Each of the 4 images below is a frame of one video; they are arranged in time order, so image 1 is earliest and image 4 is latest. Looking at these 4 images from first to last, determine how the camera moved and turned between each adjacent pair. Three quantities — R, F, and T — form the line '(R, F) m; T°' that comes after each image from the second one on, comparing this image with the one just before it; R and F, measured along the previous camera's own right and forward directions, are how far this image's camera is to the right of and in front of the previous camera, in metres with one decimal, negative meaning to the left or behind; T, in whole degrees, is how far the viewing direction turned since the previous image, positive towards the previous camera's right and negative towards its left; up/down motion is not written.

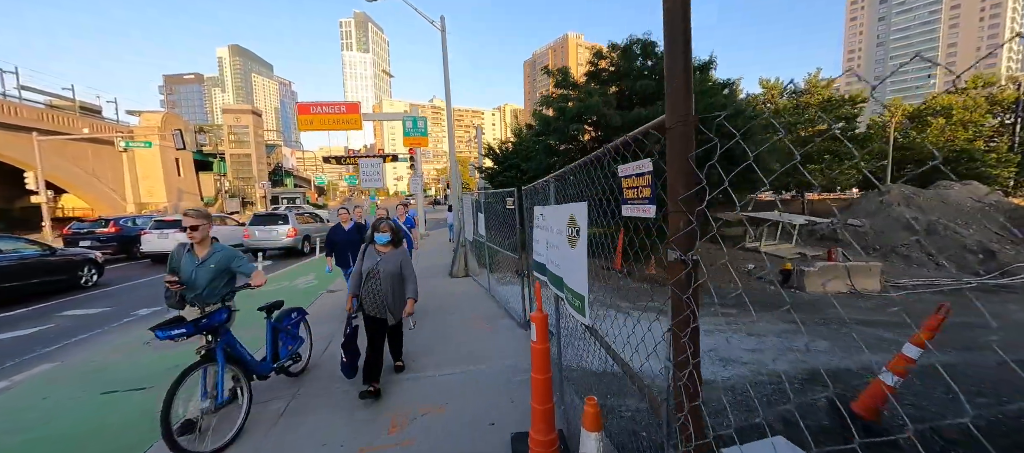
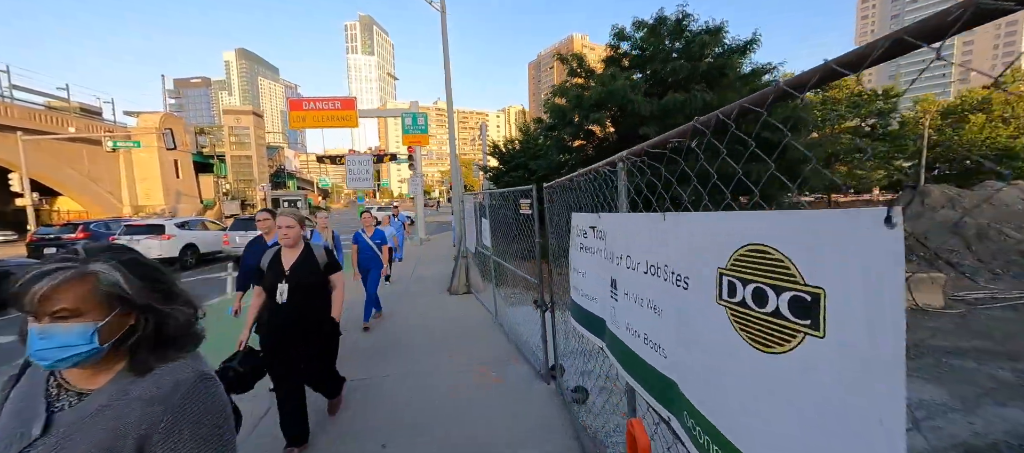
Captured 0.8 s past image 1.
(-0.1, +1.3) m; -1°
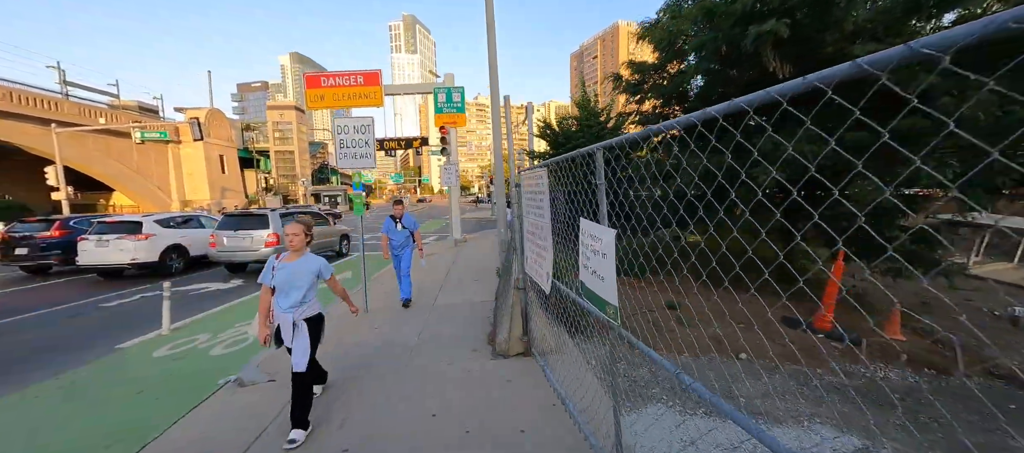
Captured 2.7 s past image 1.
(-0.5, +3.1) m; -6°
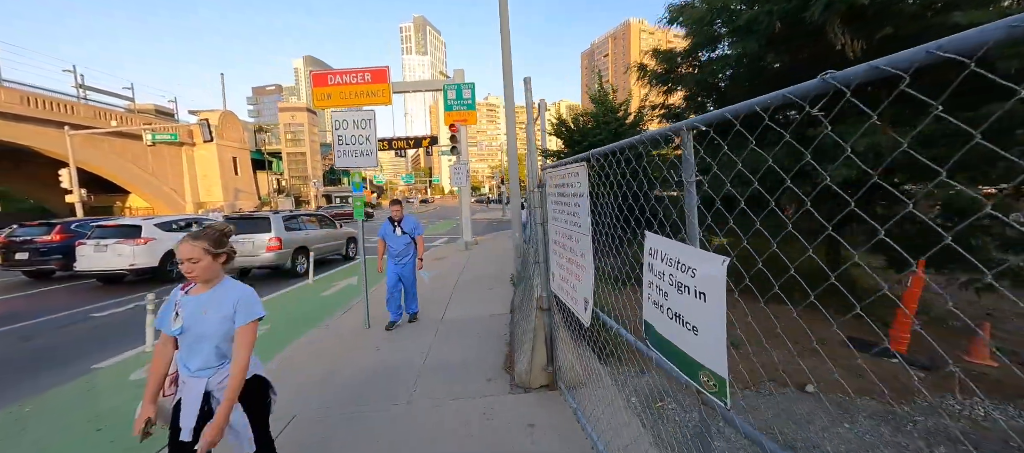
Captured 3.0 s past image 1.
(-0.1, +0.6) m; -2°
